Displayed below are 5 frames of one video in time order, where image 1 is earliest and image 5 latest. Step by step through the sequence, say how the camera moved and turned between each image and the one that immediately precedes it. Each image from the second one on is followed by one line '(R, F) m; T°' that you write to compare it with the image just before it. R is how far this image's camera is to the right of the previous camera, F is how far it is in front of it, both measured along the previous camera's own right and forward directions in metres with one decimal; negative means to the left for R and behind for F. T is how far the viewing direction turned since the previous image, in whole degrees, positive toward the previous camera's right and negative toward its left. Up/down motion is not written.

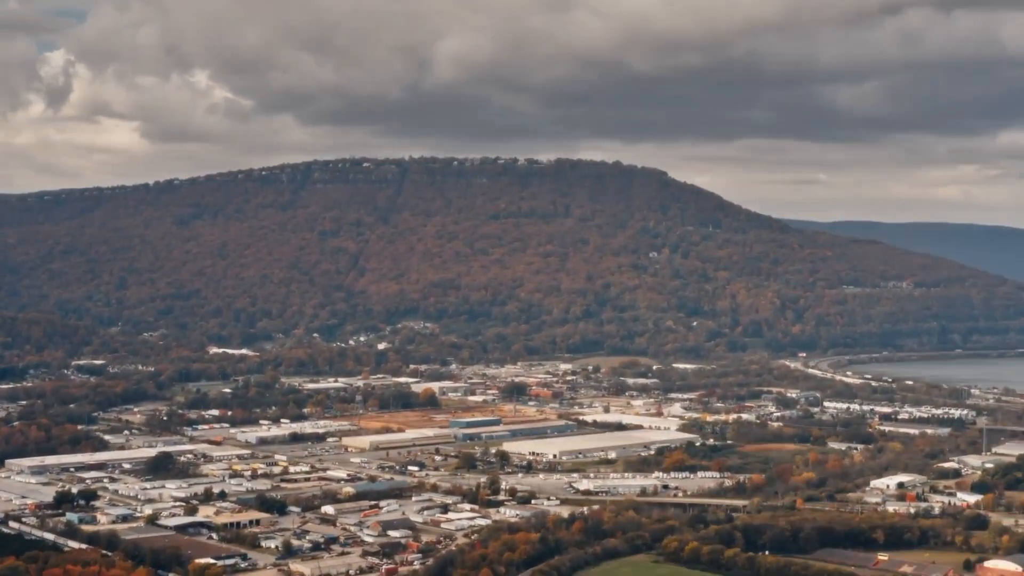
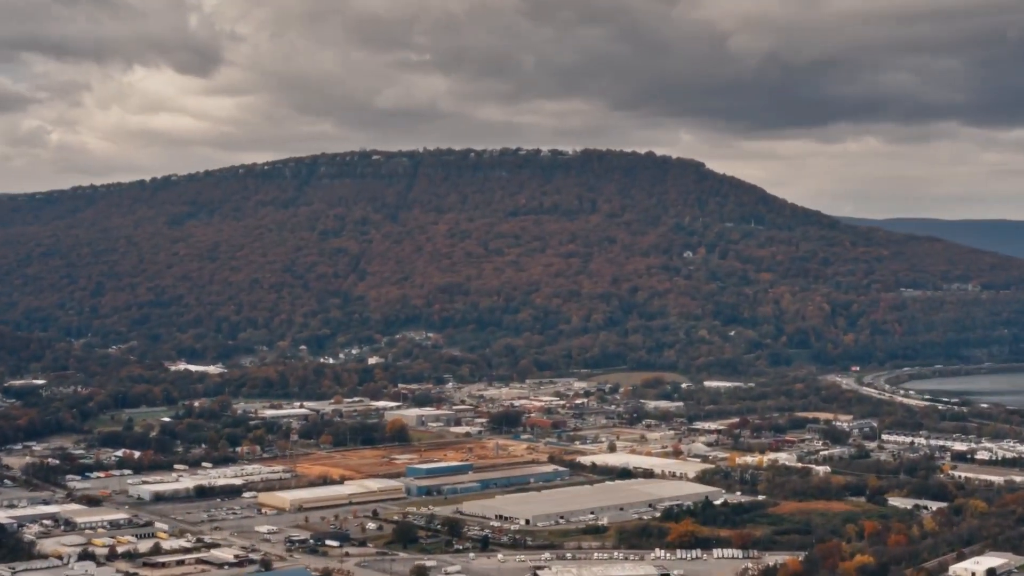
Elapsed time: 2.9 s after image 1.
(+3.0, +15.0) m; -2°
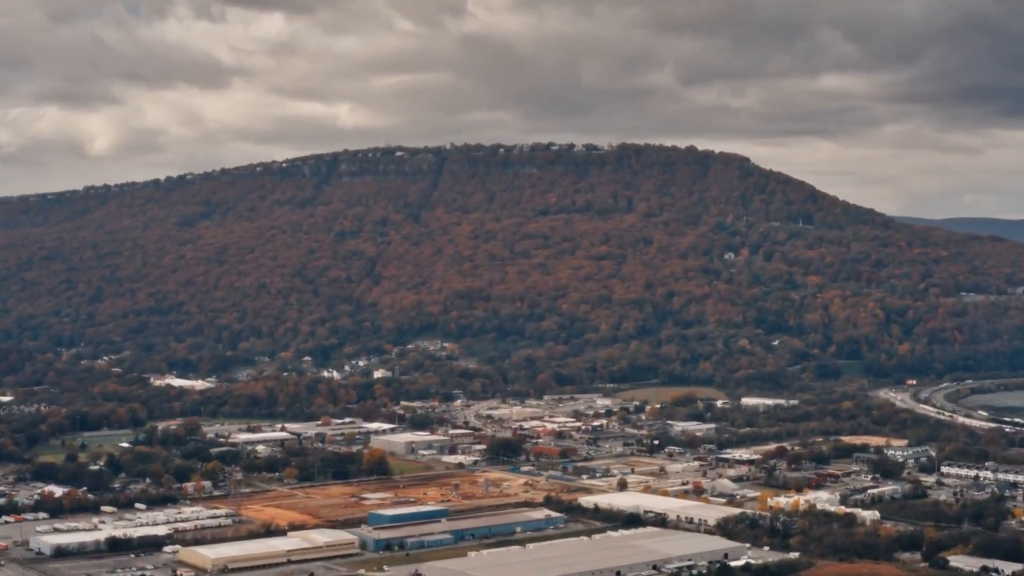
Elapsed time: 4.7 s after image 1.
(+2.3, +9.4) m; -2°
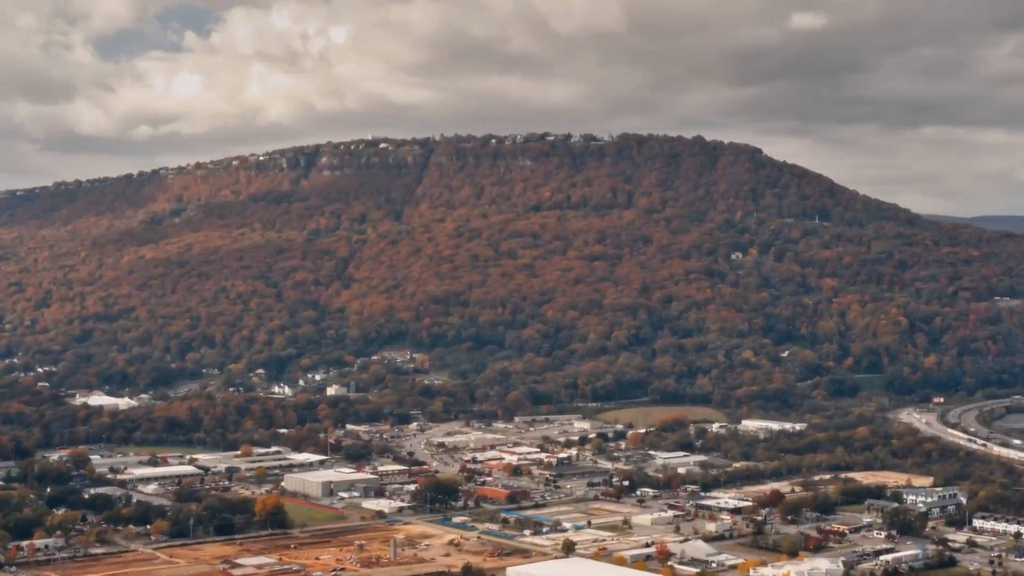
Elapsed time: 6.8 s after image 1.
(+3.2, +11.2) m; -1°
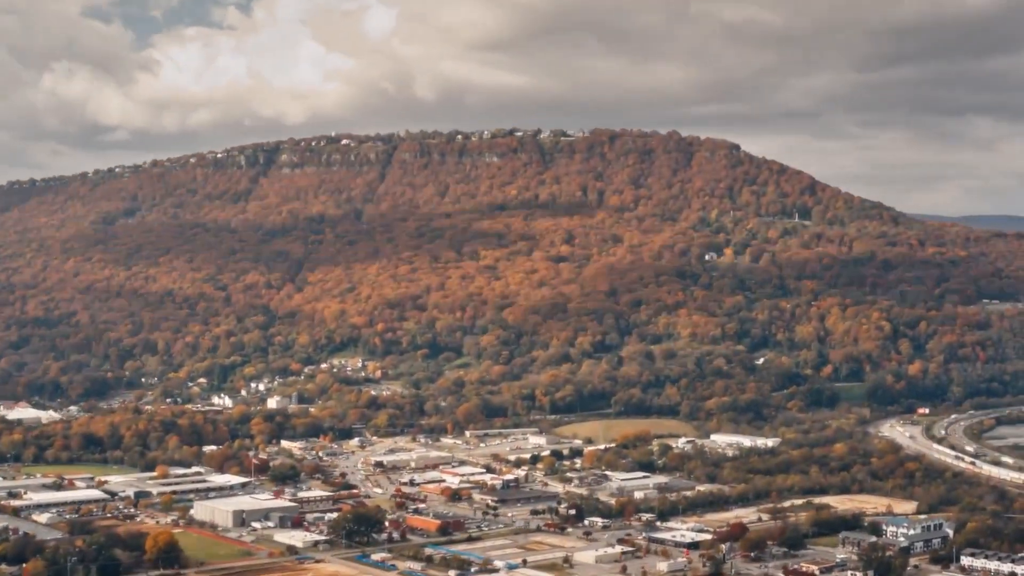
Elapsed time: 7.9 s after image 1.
(+1.8, +5.6) m; 0°
